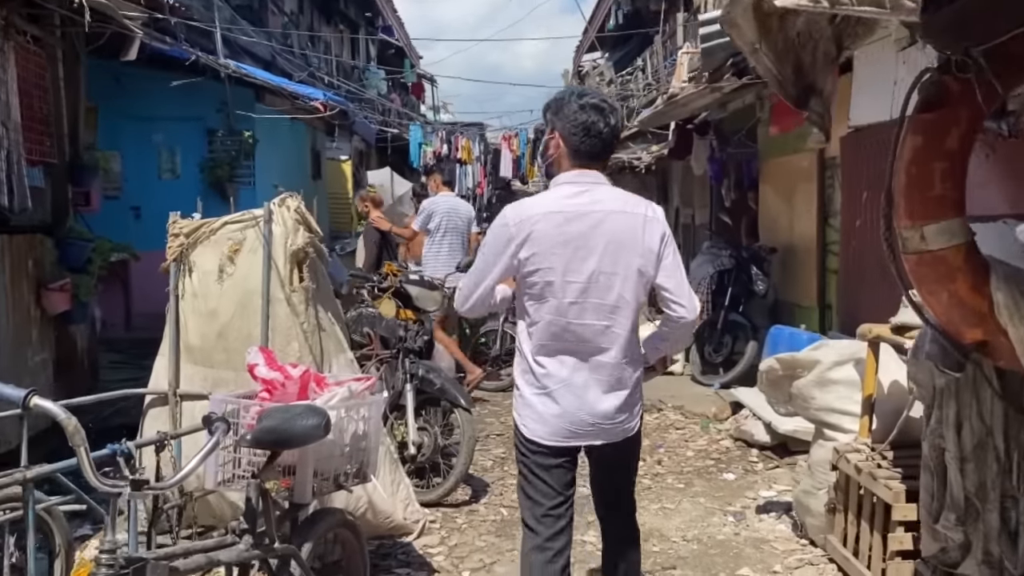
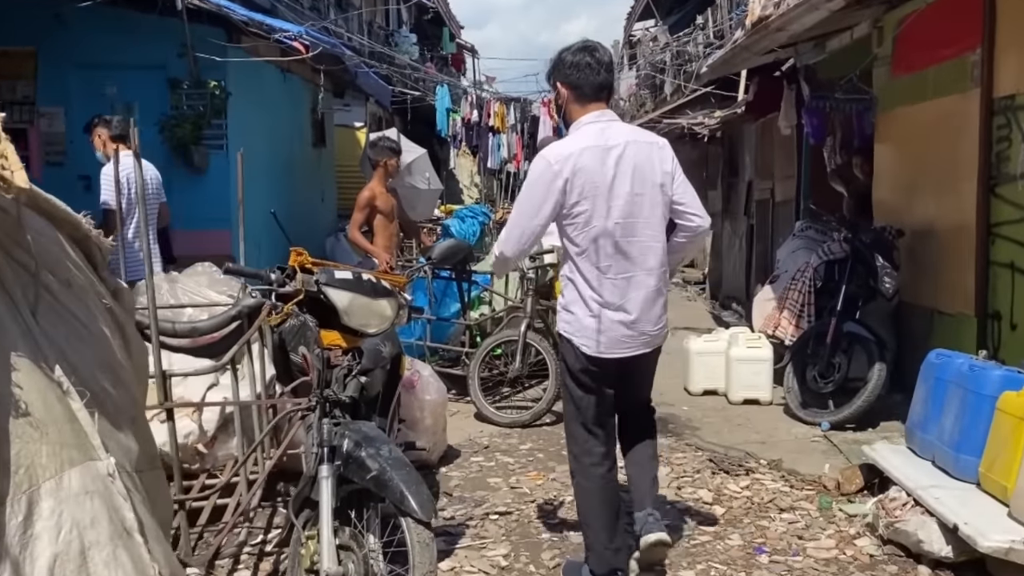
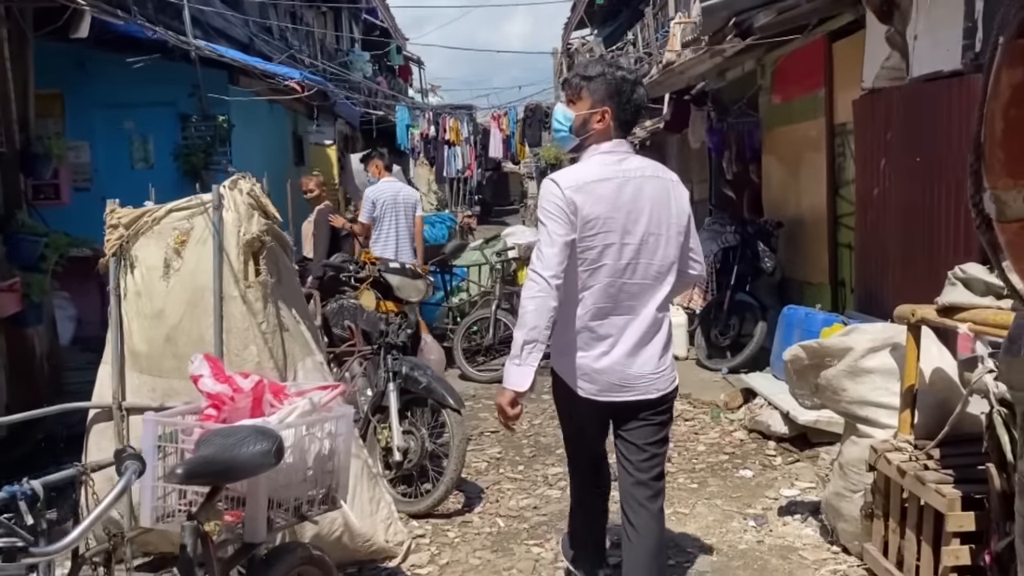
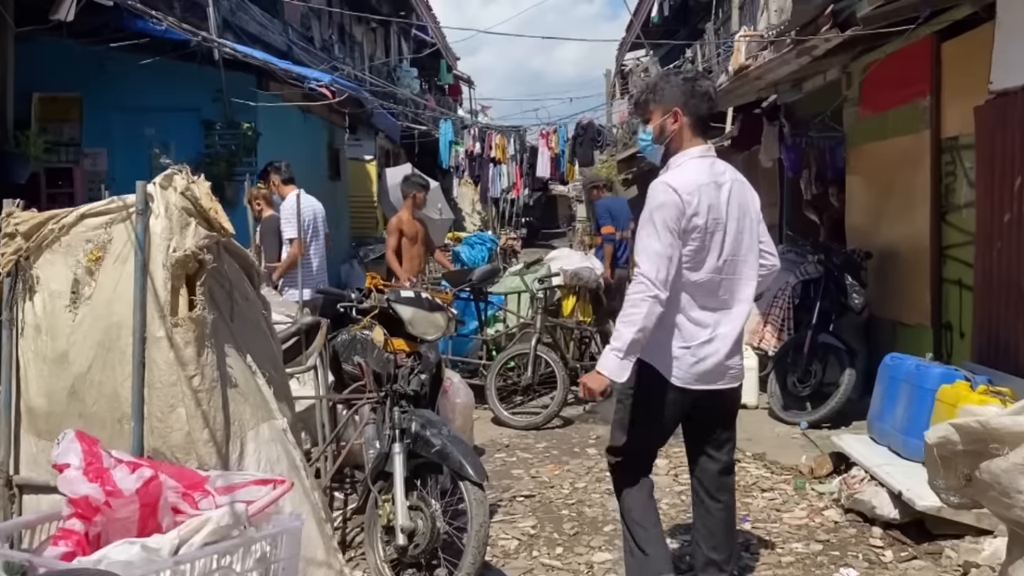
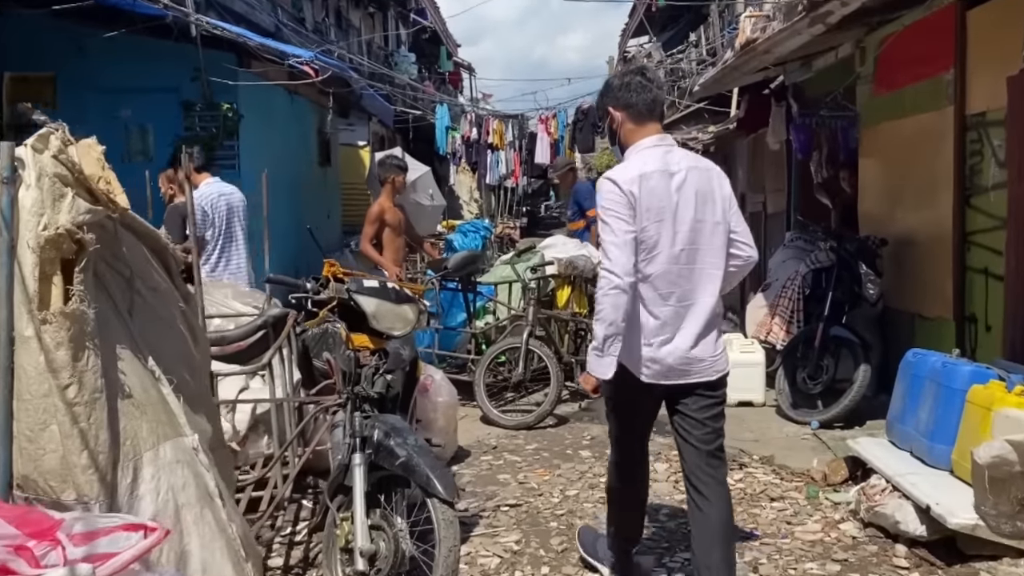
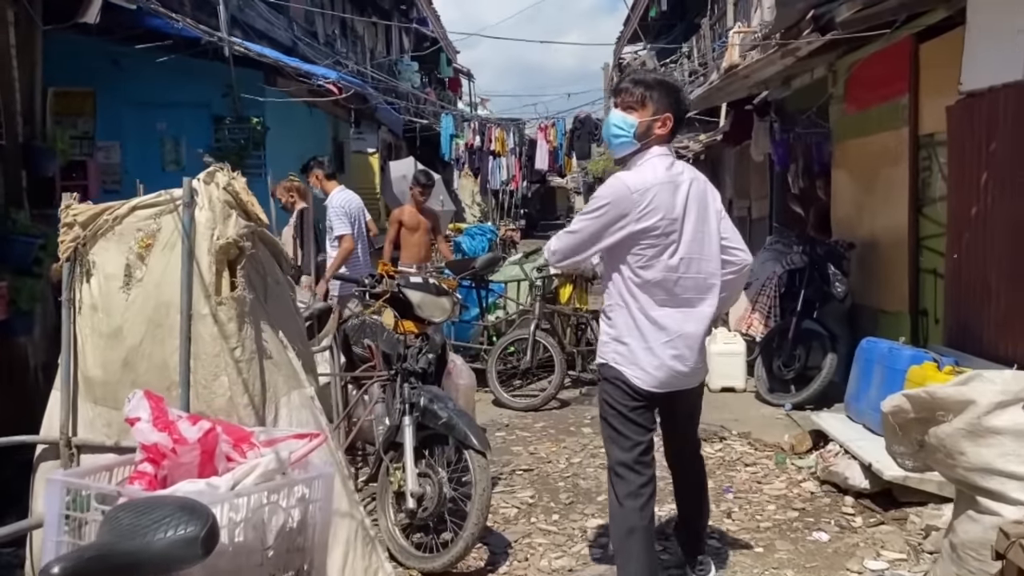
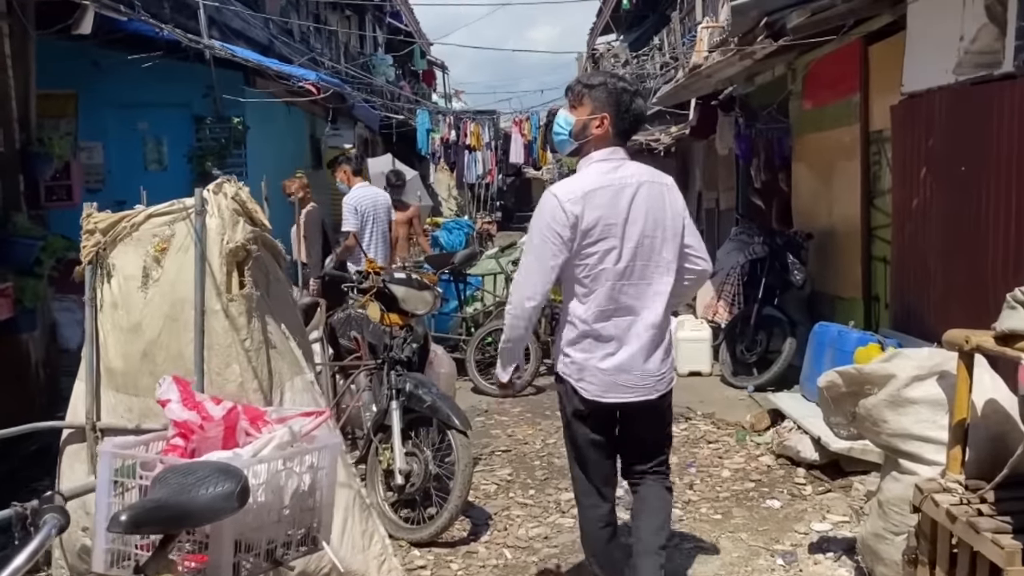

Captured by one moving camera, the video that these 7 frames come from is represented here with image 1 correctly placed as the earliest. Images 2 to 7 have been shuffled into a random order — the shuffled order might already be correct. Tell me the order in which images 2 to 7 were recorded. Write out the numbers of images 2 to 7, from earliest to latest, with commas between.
3, 7, 6, 4, 5, 2
